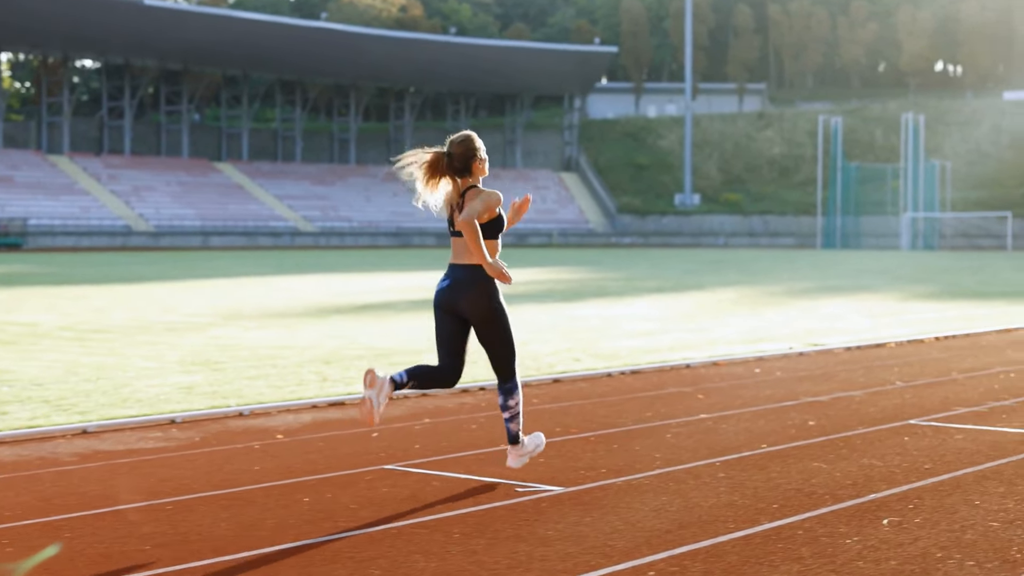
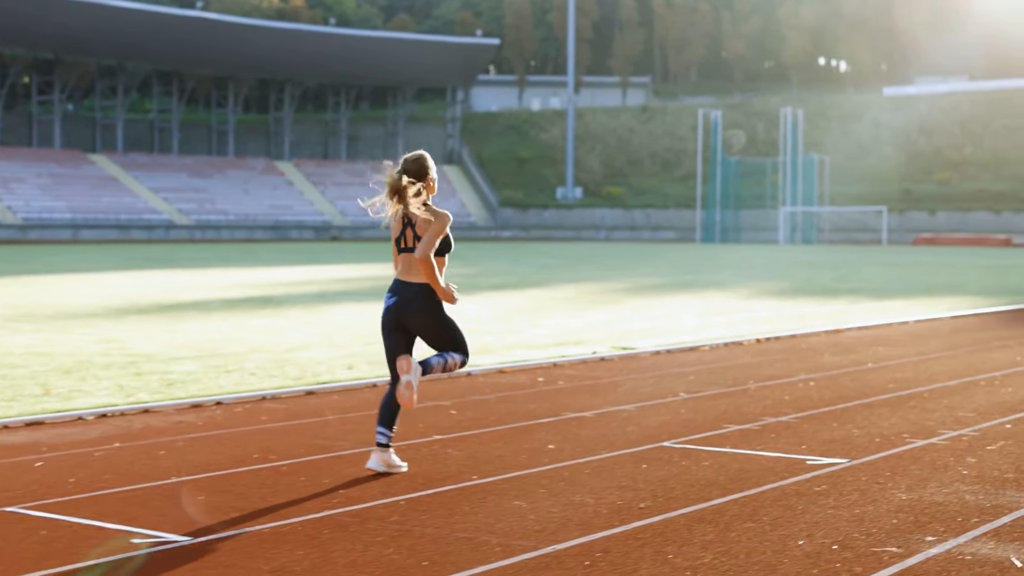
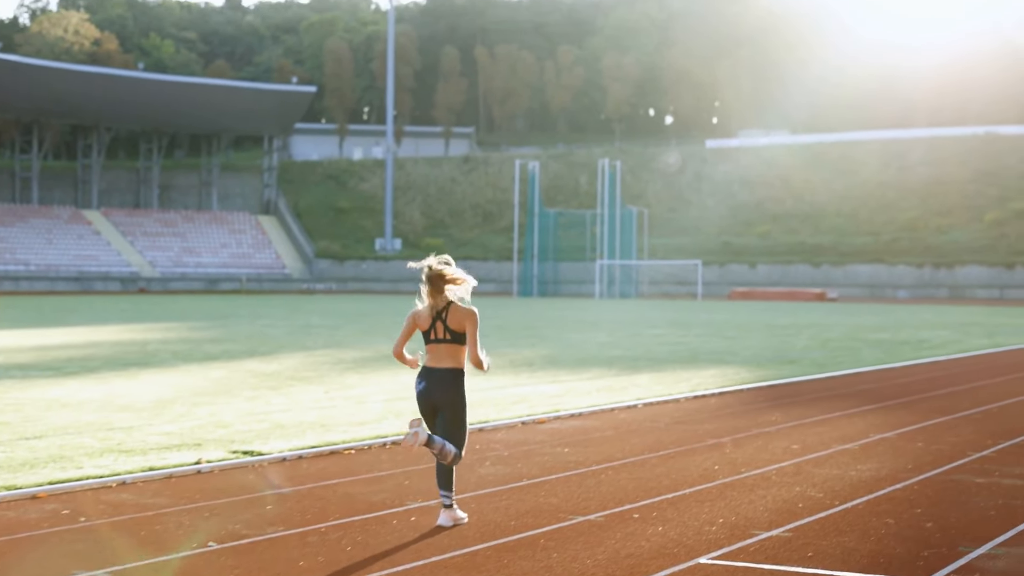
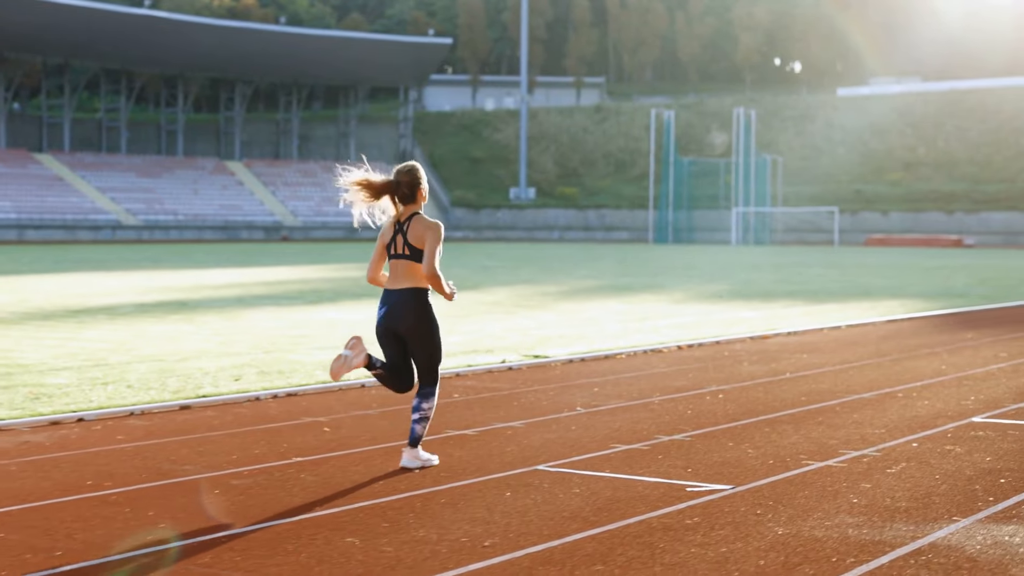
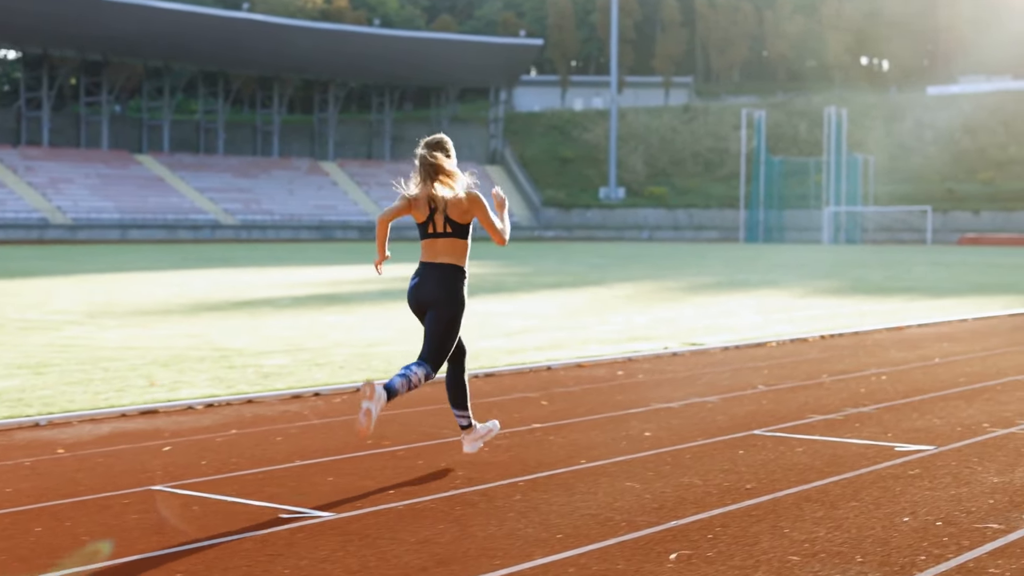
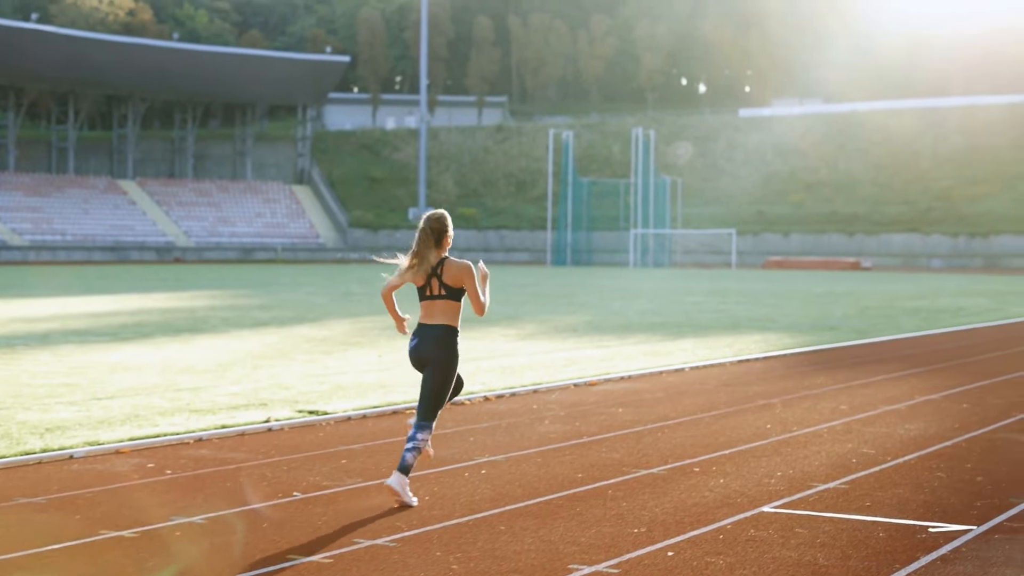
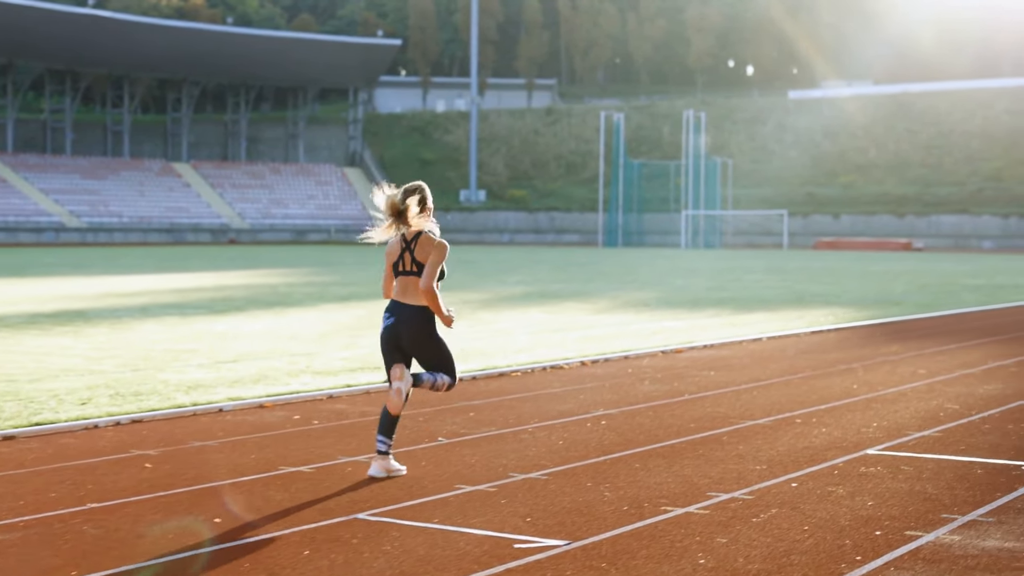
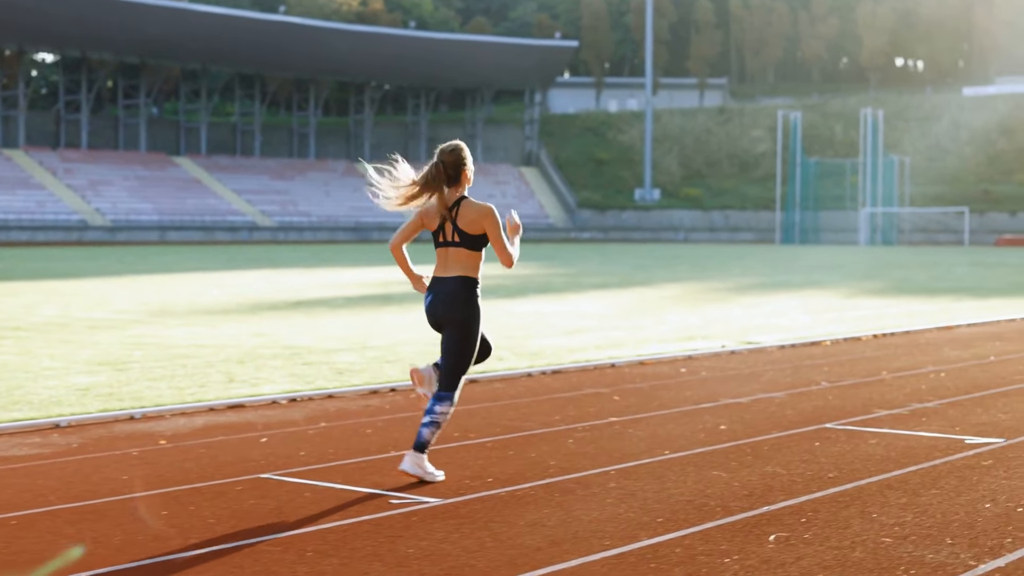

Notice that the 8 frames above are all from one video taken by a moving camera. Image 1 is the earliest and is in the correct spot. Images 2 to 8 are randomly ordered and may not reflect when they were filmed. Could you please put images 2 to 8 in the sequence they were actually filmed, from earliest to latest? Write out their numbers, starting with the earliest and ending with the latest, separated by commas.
8, 5, 2, 4, 7, 6, 3
